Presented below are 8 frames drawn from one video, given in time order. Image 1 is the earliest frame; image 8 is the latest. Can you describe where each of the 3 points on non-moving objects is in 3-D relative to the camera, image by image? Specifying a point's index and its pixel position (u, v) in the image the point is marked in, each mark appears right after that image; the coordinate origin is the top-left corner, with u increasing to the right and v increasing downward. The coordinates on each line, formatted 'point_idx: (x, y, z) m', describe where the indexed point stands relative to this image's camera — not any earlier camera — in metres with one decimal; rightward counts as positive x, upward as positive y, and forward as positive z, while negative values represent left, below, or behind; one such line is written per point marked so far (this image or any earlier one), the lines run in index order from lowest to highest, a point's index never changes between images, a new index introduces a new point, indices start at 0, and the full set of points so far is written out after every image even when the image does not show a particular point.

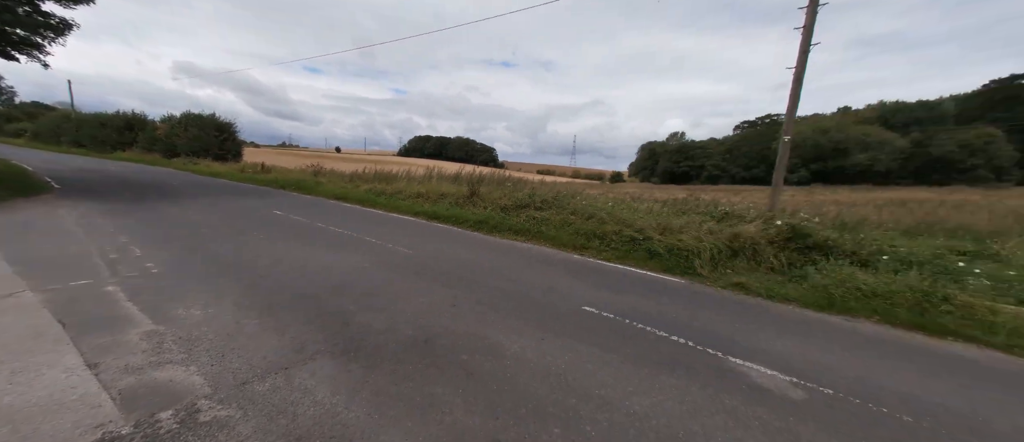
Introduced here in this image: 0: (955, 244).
0: (+10.3, -0.3, +9.2) m
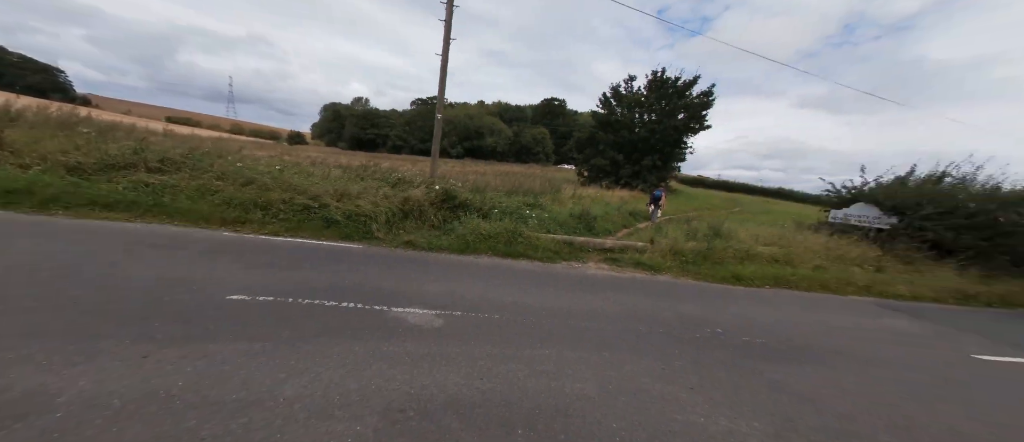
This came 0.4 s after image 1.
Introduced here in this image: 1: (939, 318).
0: (+0.4, +1.0, +14.1) m
1: (+8.7, -2.1, +7.7) m
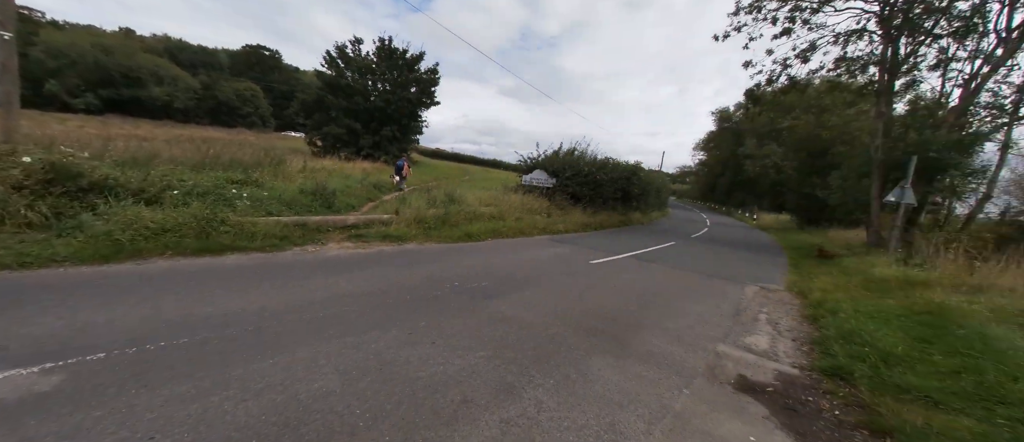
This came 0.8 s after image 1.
0: (-8.5, +1.6, +11.5) m
1: (+2.2, -0.8, +11.9) m
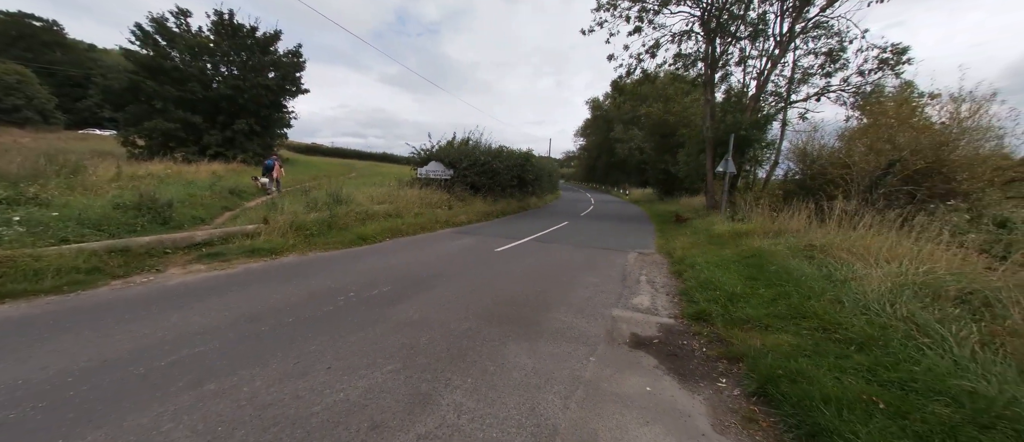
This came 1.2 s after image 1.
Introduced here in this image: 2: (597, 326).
0: (-11.4, +0.9, +8.5) m
1: (-1.1, -0.4, +11.9) m
2: (+1.0, -1.3, +4.6) m
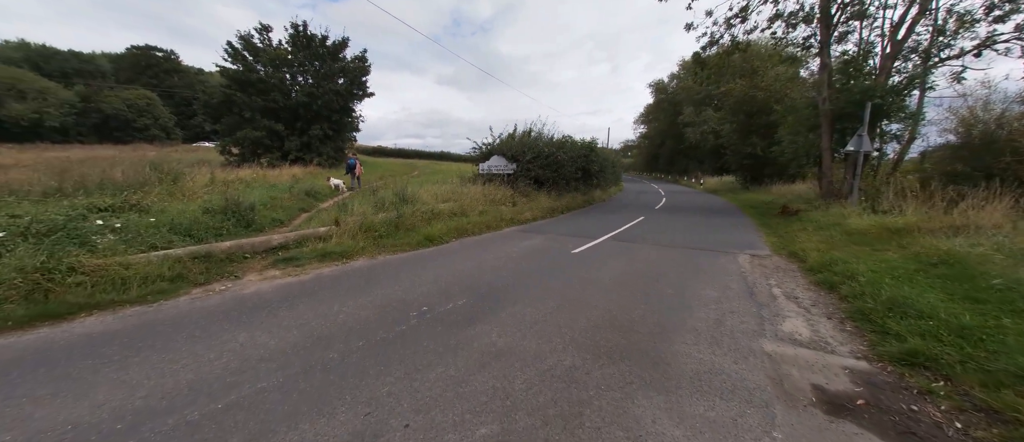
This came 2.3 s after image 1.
0: (-9.6, +0.7, +9.1) m
1: (+1.2, -0.4, +10.9) m
2: (+2.2, -1.3, +3.3) m
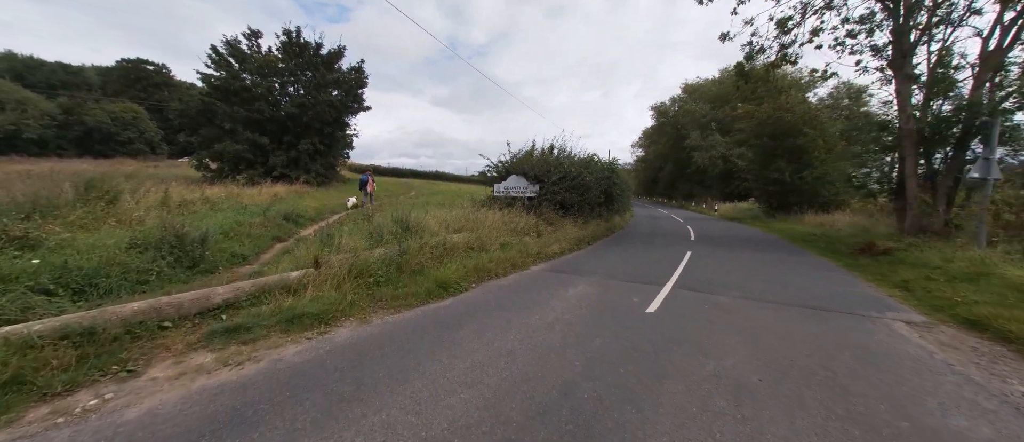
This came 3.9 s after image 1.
0: (-8.8, +0.1, +6.5) m
1: (+1.9, -1.3, +8.5) m
2: (+3.1, -1.8, +0.9) m
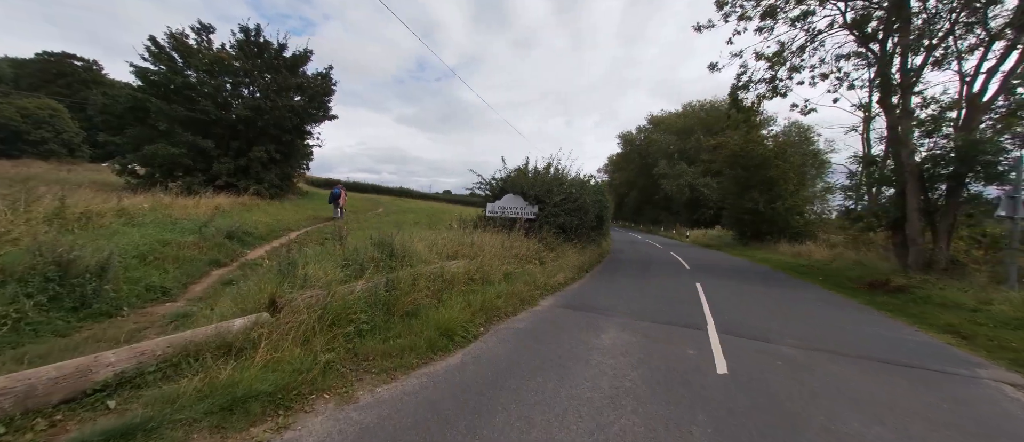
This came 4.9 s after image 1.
0: (-8.3, -0.1, +4.1) m
1: (+2.1, -1.8, +7.1) m
2: (+4.1, -2.0, -0.3) m
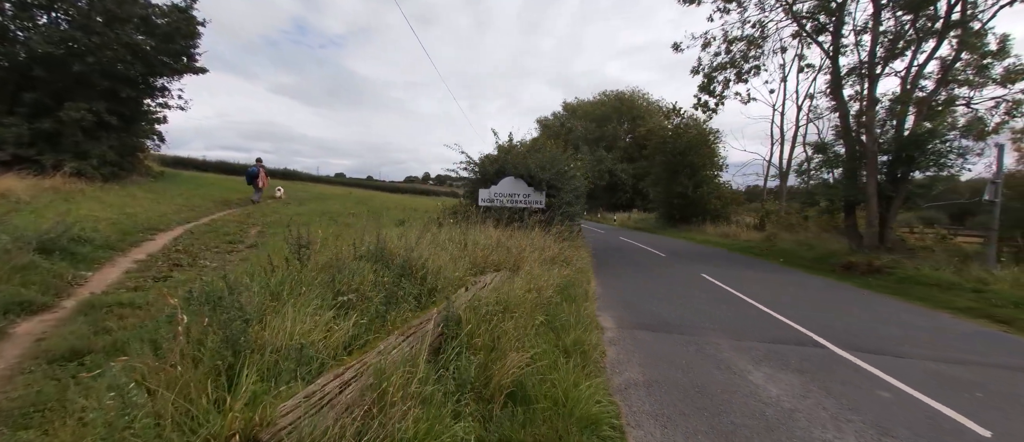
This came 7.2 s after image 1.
0: (-6.1, -0.4, -0.2) m
1: (+3.1, -1.7, +5.5) m
2: (+7.0, -2.1, -1.1) m
